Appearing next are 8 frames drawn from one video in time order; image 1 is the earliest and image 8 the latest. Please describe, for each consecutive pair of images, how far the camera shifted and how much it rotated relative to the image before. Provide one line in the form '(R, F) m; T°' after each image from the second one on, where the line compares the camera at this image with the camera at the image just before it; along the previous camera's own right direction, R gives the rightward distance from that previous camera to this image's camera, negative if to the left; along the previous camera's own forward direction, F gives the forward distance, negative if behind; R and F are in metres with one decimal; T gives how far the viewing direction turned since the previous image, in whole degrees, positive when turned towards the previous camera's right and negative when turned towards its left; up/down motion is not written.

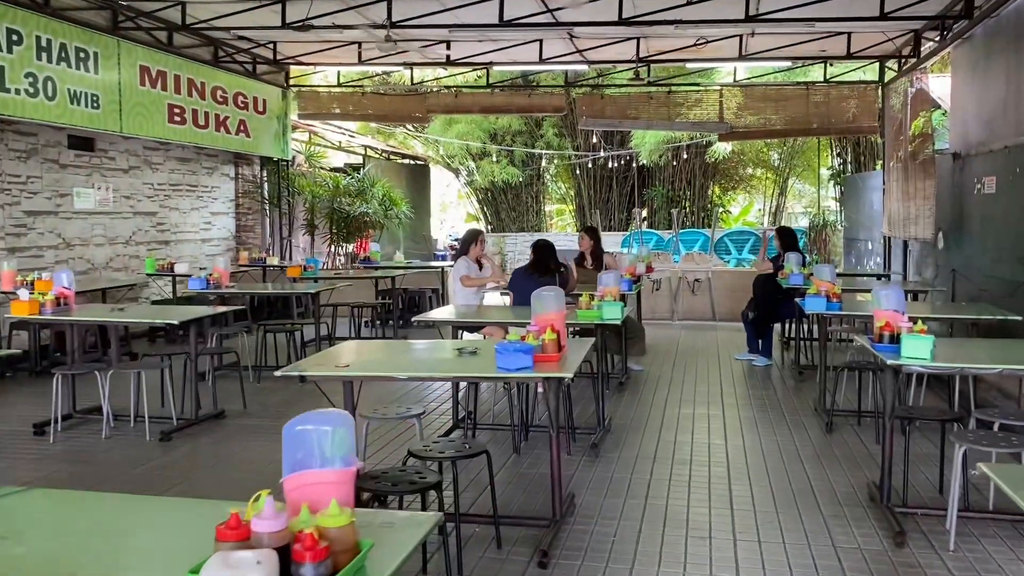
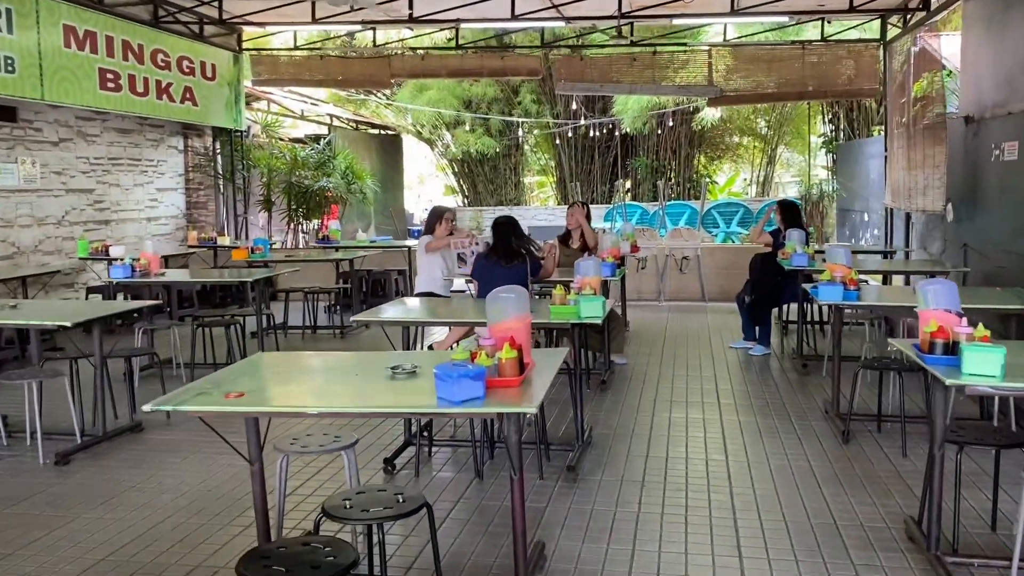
(+0.1, +0.8) m; +1°
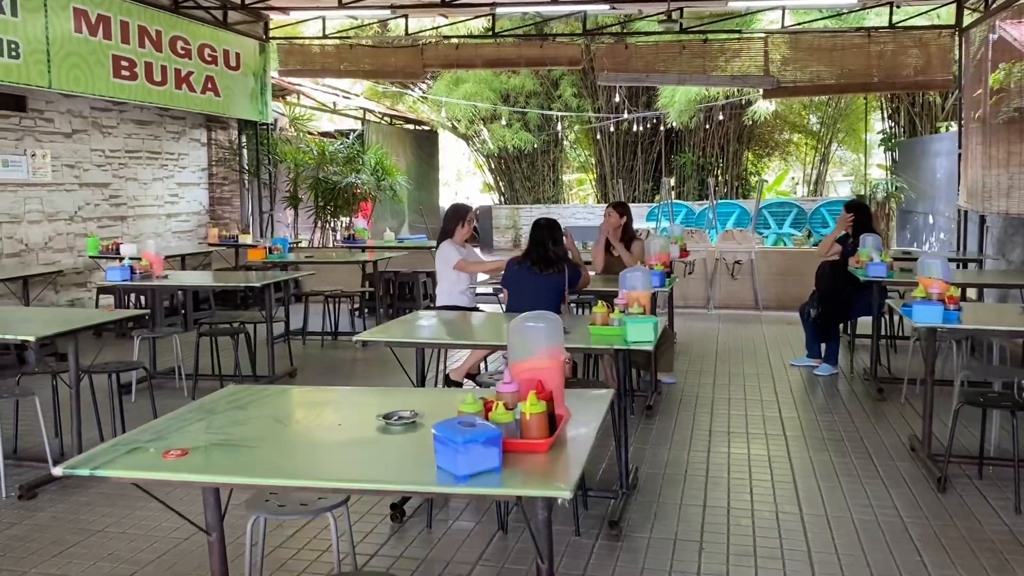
(0.0, +0.6) m; -3°
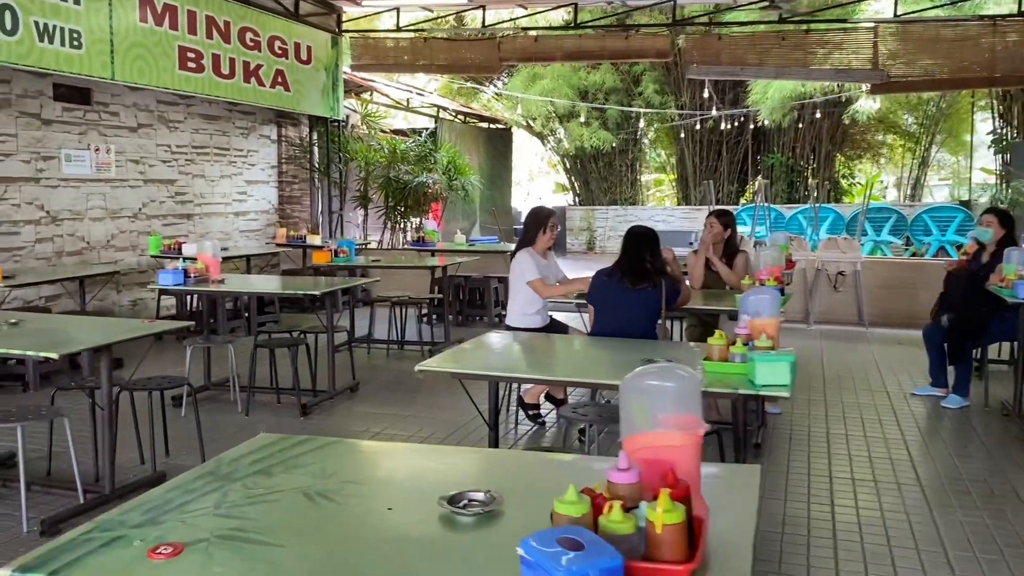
(-0.1, +0.6) m; -5°
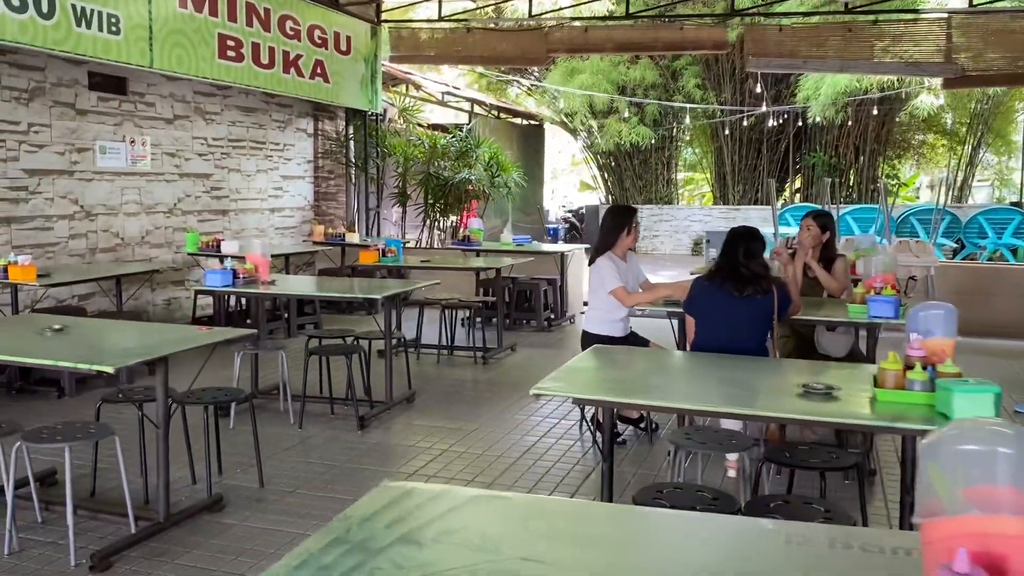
(-0.3, +0.4) m; -1°
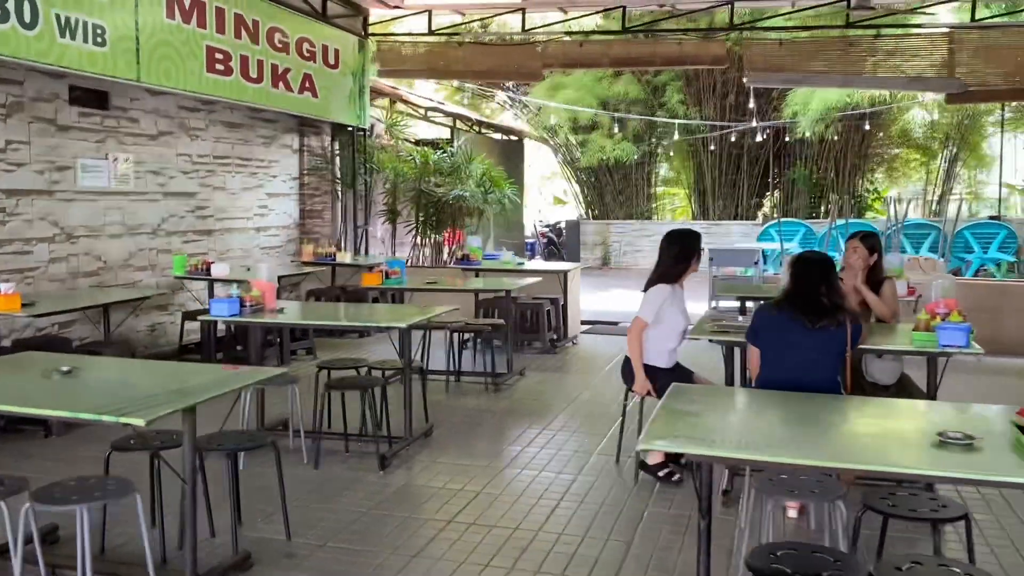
(-0.3, +0.3) m; +2°
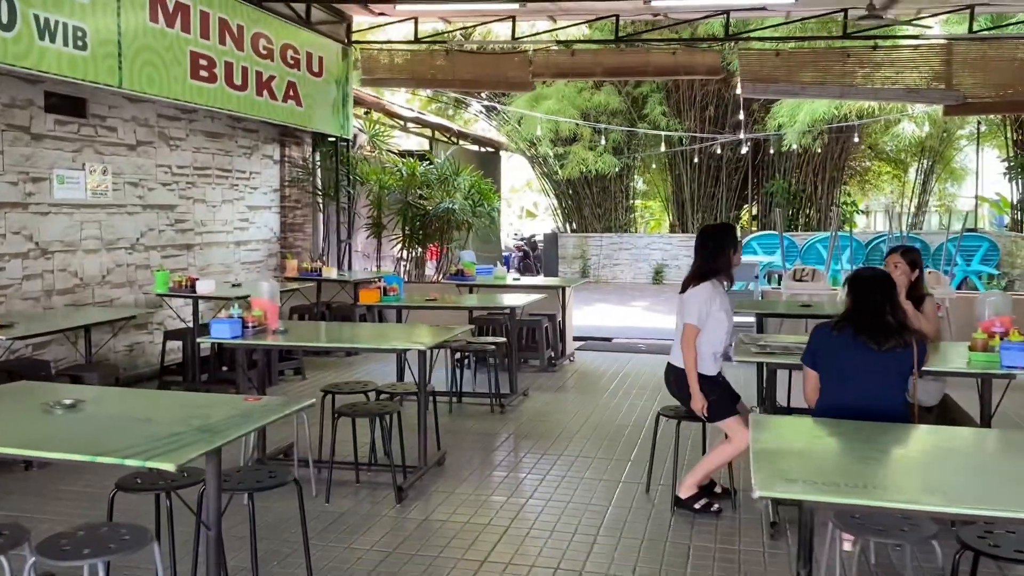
(-0.3, +0.3) m; +2°
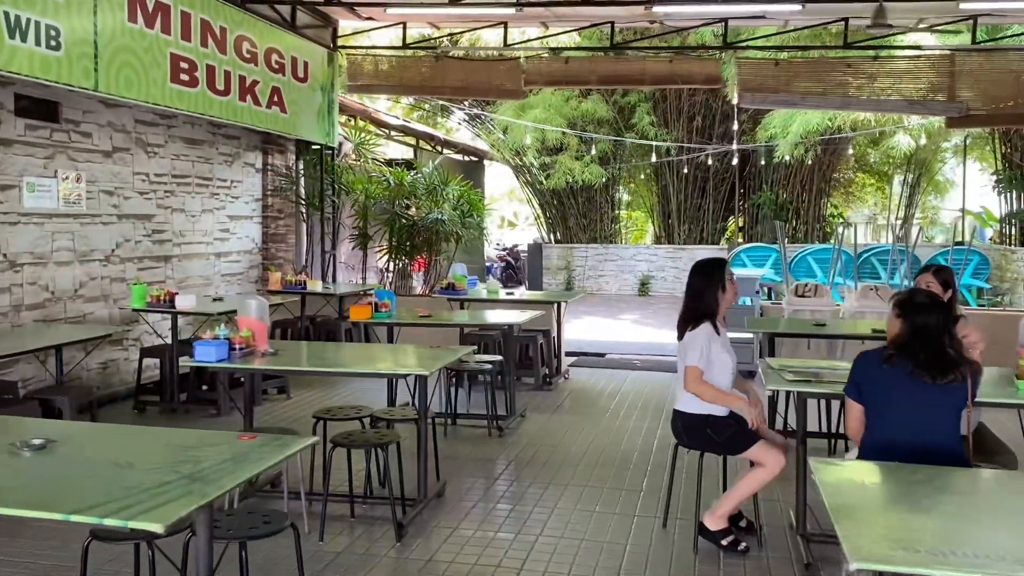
(-0.1, +0.3) m; +2°
